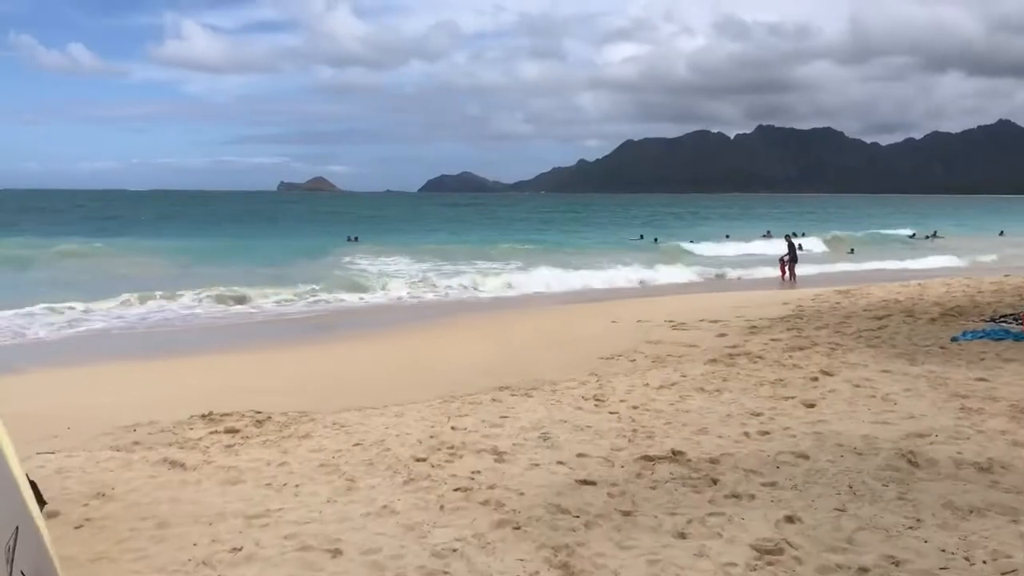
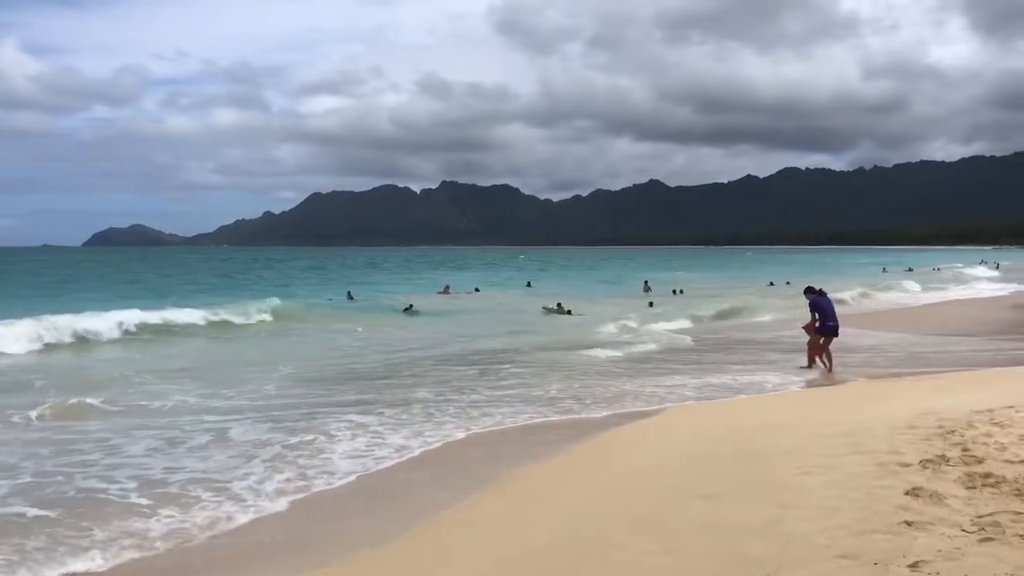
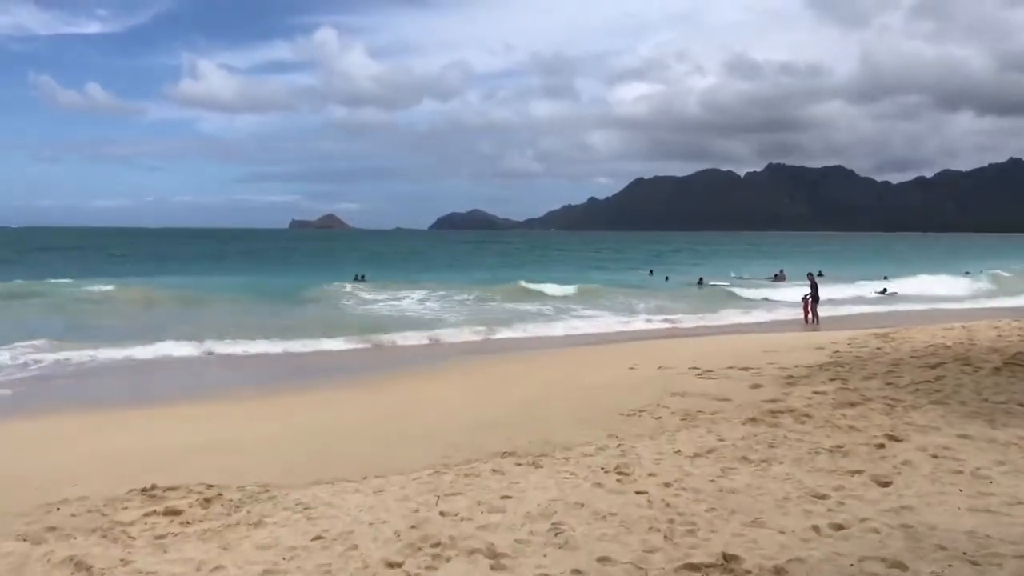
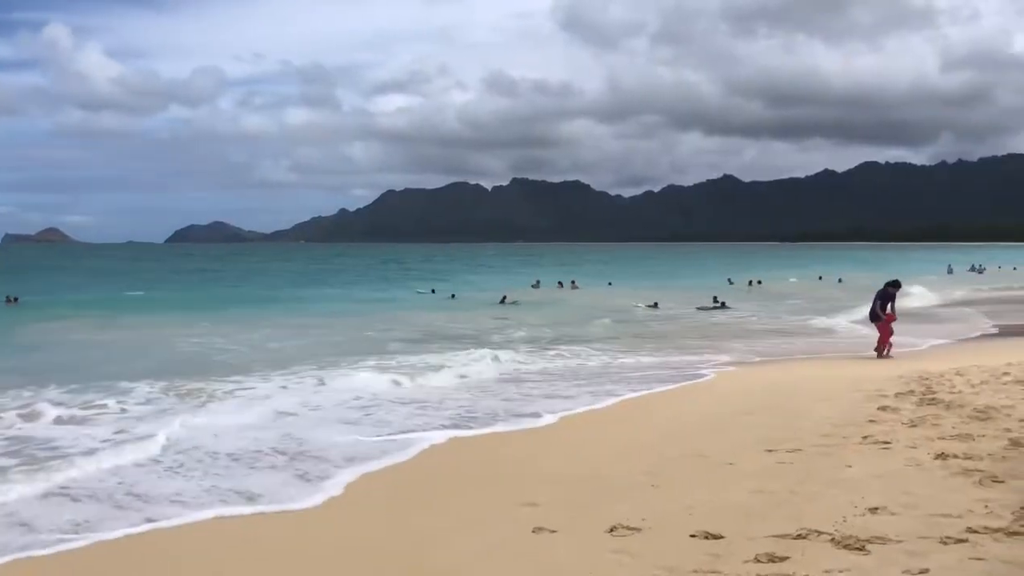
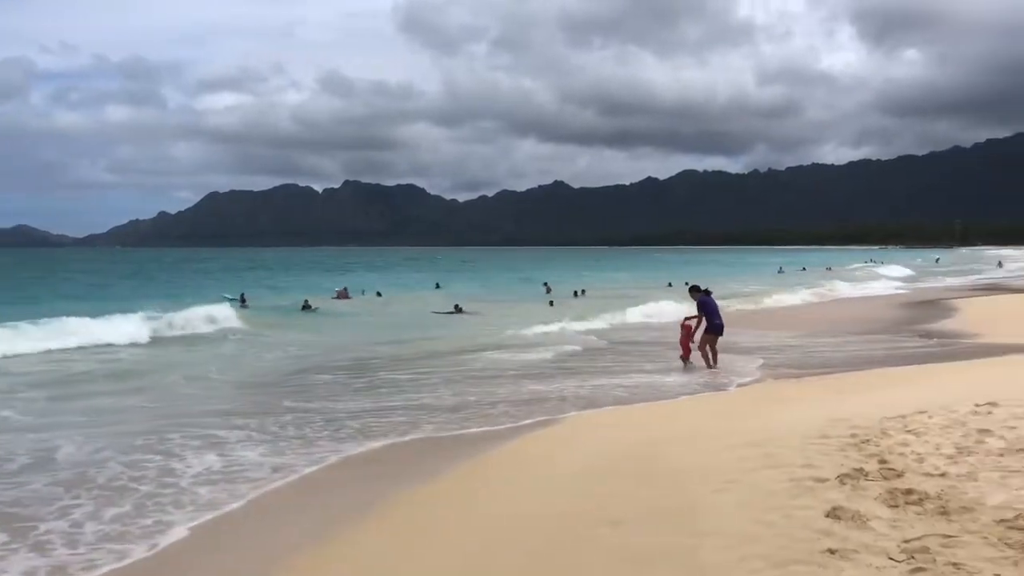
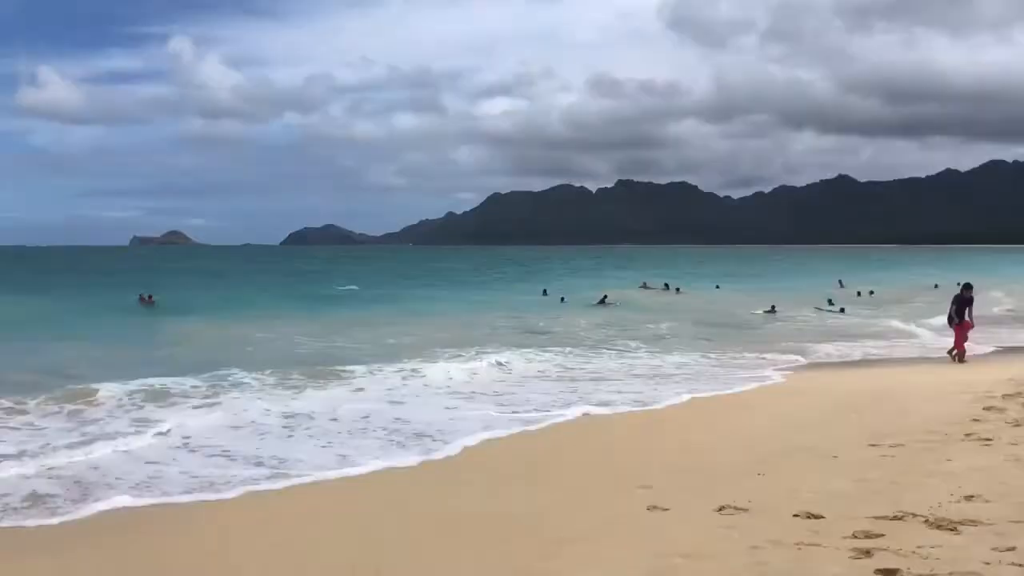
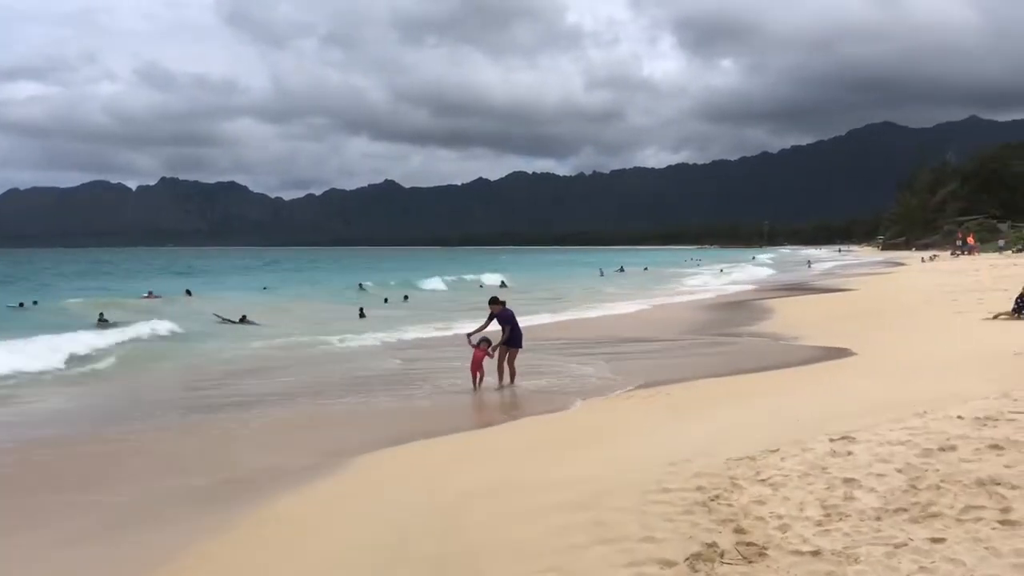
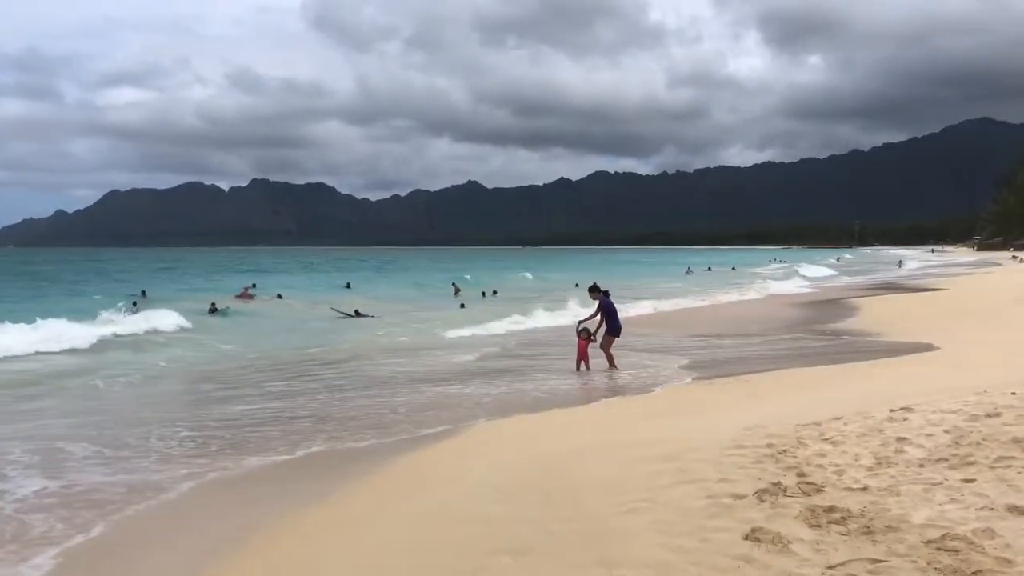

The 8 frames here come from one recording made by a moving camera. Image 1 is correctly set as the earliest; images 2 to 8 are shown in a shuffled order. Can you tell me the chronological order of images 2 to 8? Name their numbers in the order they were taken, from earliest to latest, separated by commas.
3, 6, 4, 2, 5, 8, 7
